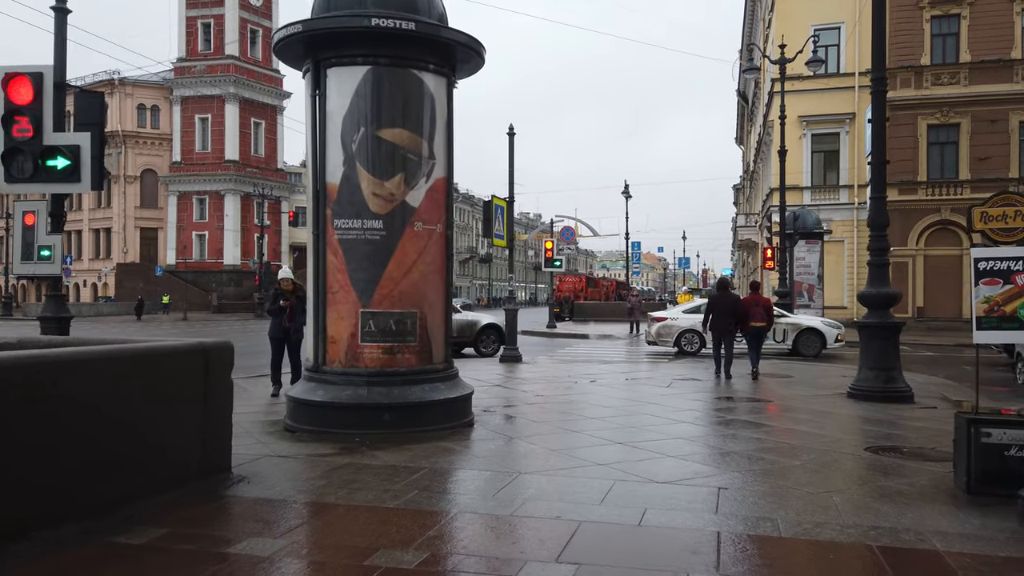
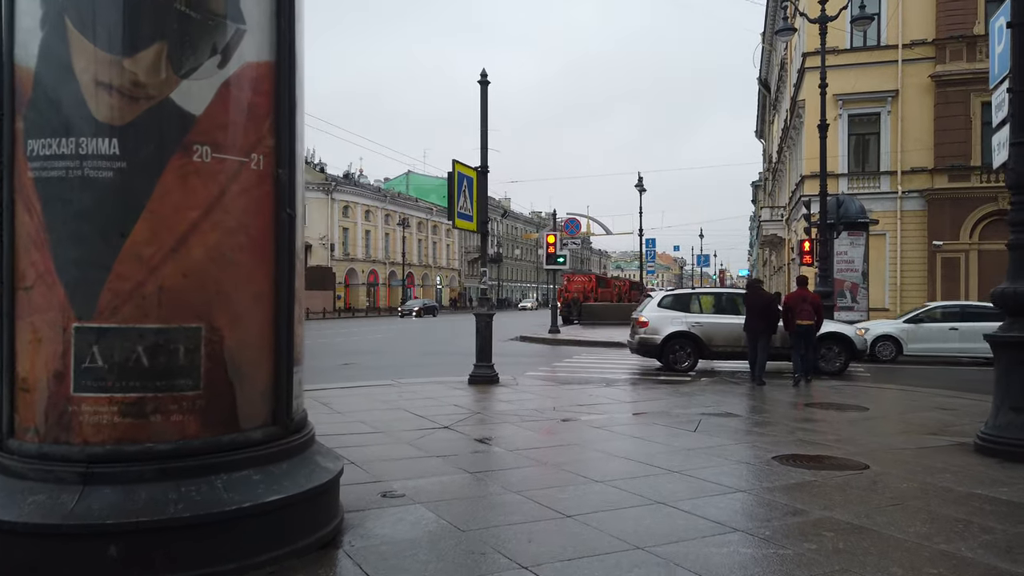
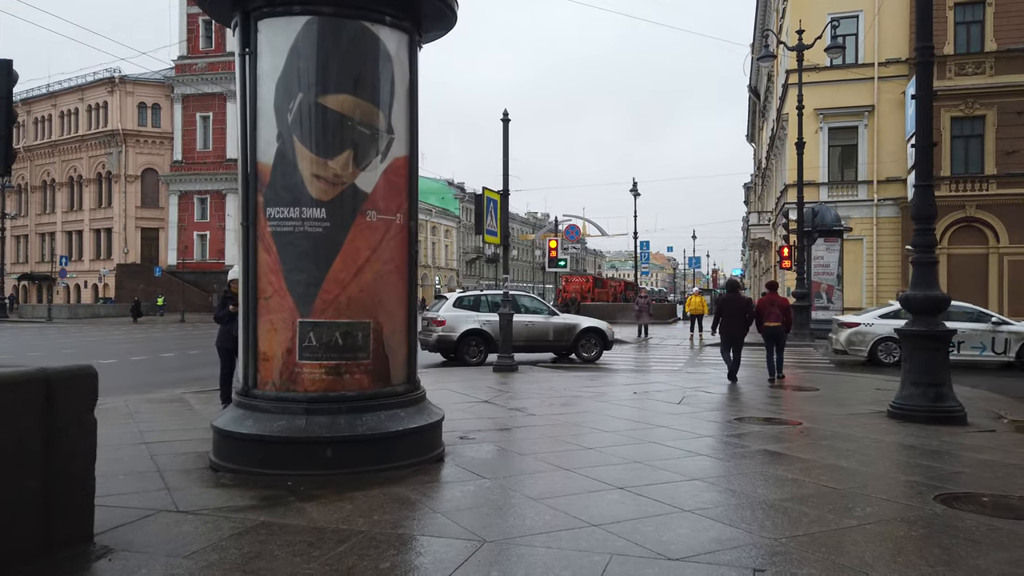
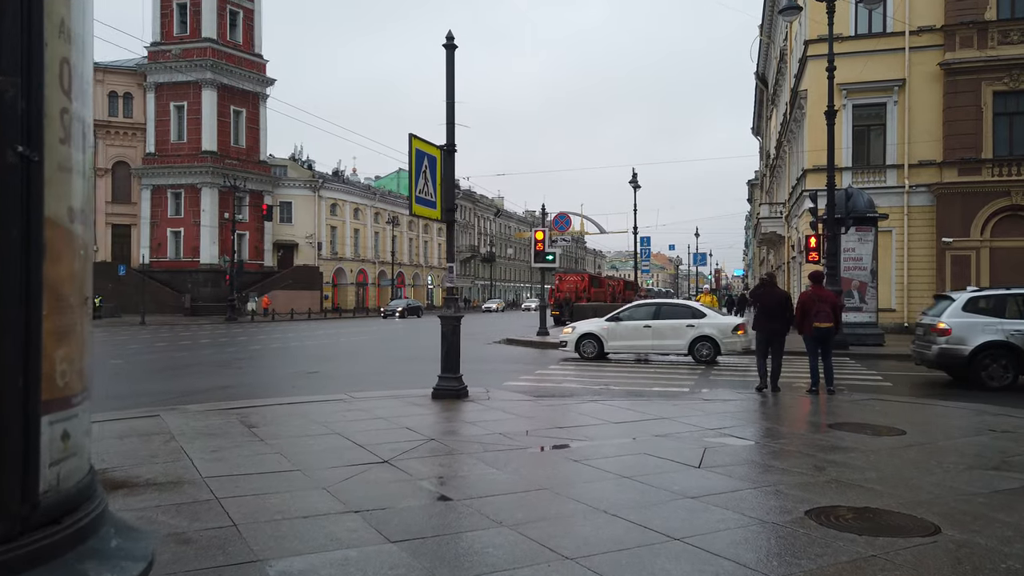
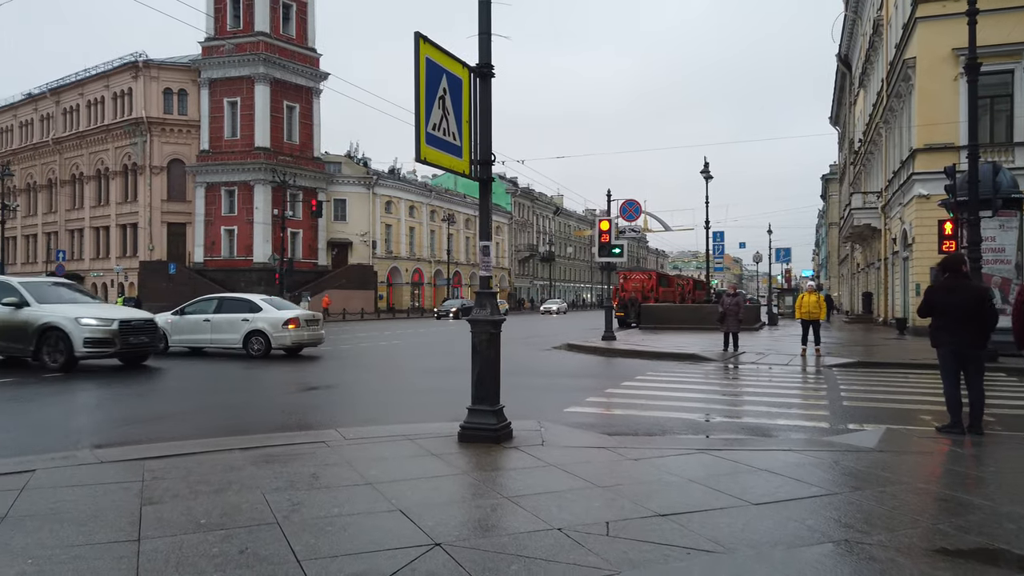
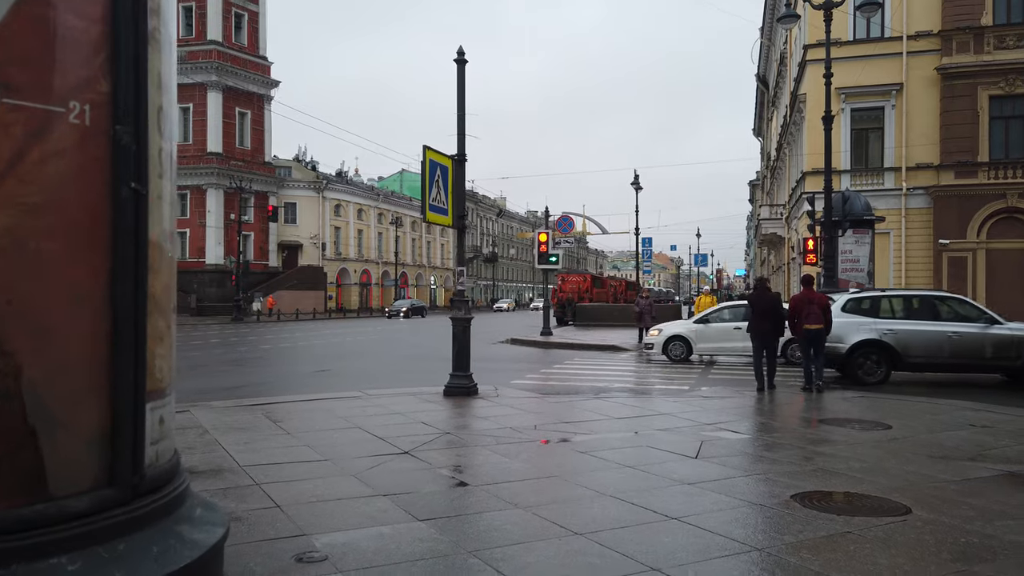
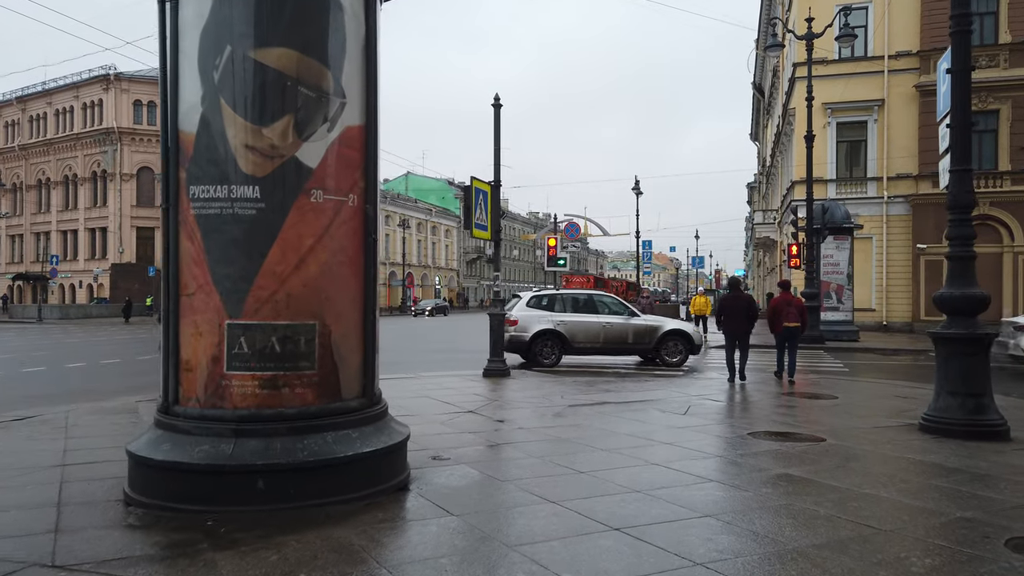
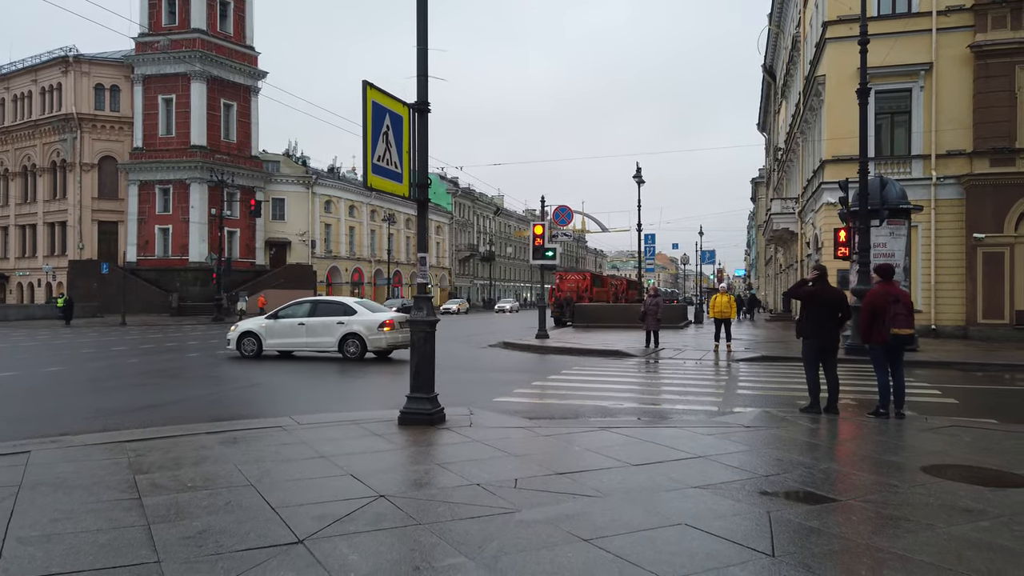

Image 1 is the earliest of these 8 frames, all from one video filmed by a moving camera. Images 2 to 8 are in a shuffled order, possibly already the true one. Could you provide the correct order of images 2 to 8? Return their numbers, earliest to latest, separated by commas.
3, 7, 2, 6, 4, 8, 5
